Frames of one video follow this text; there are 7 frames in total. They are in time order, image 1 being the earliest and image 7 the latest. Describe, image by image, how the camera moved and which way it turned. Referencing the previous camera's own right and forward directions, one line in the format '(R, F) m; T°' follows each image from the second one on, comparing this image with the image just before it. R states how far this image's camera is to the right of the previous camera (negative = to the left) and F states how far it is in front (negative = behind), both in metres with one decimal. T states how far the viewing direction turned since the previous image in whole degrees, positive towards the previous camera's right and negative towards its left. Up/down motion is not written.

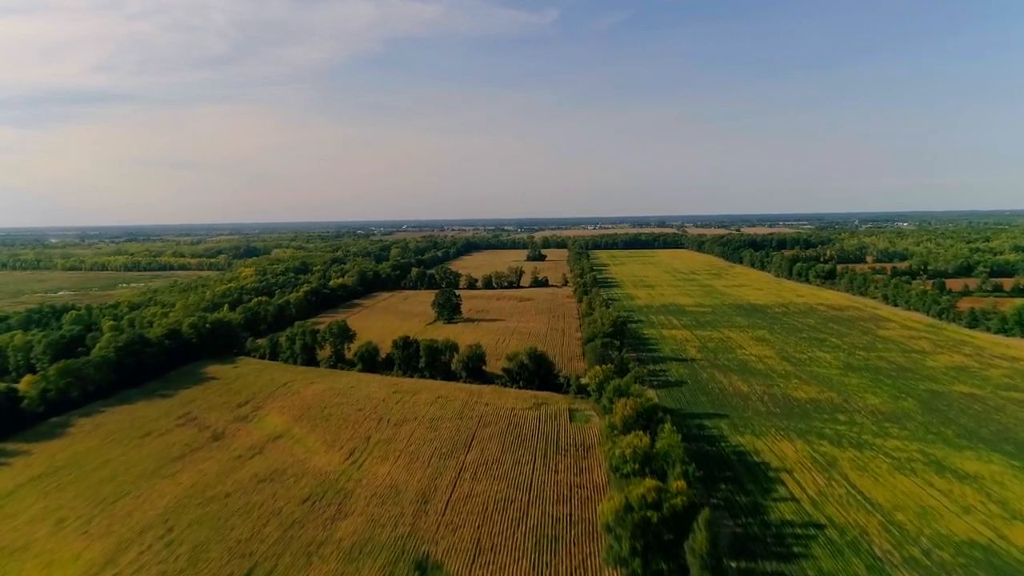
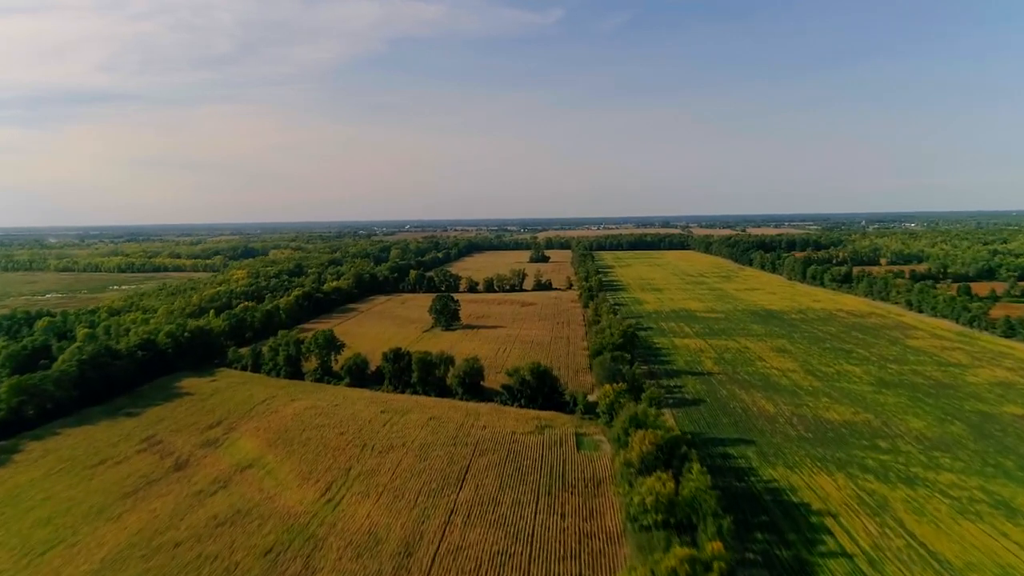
(+0.1, +3.7) m; 0°
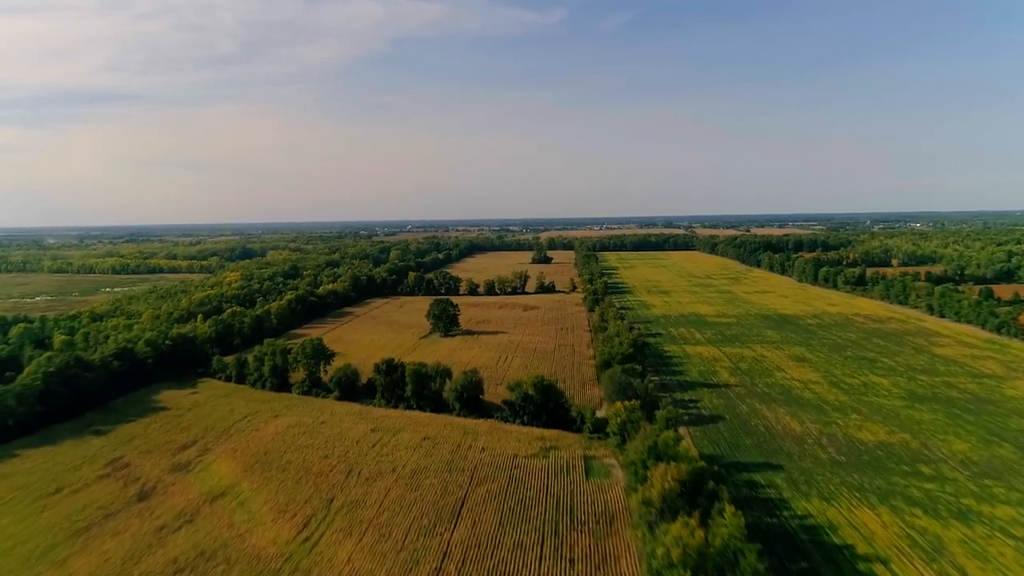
(0.0, +3.0) m; 0°
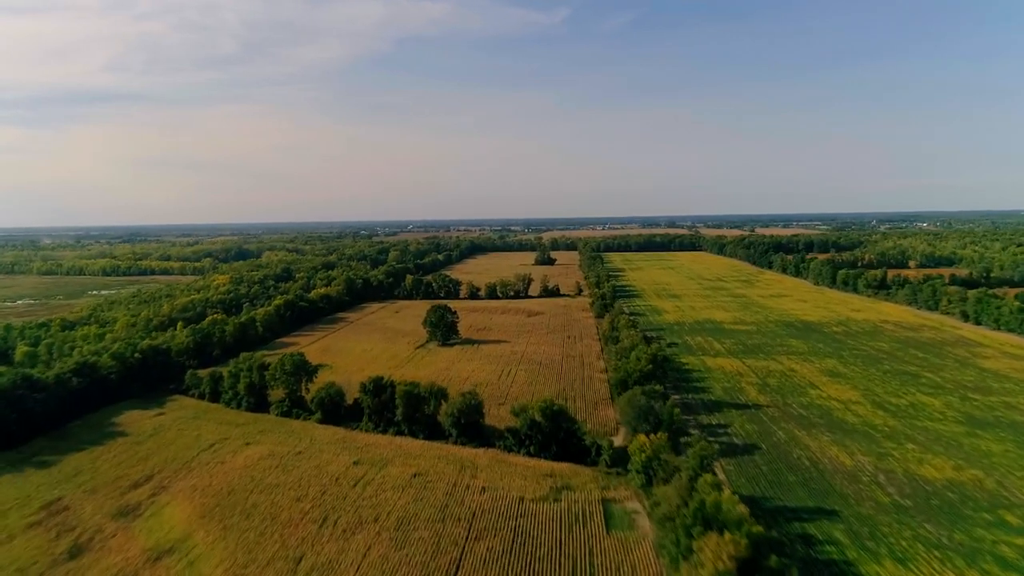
(-0.1, +4.3) m; 0°
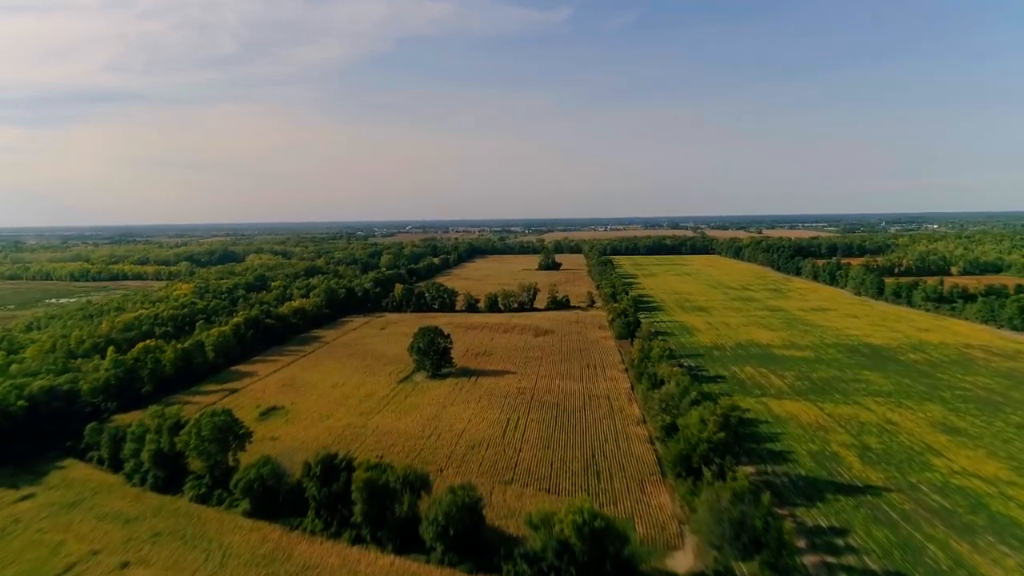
(-0.5, +10.5) m; 0°
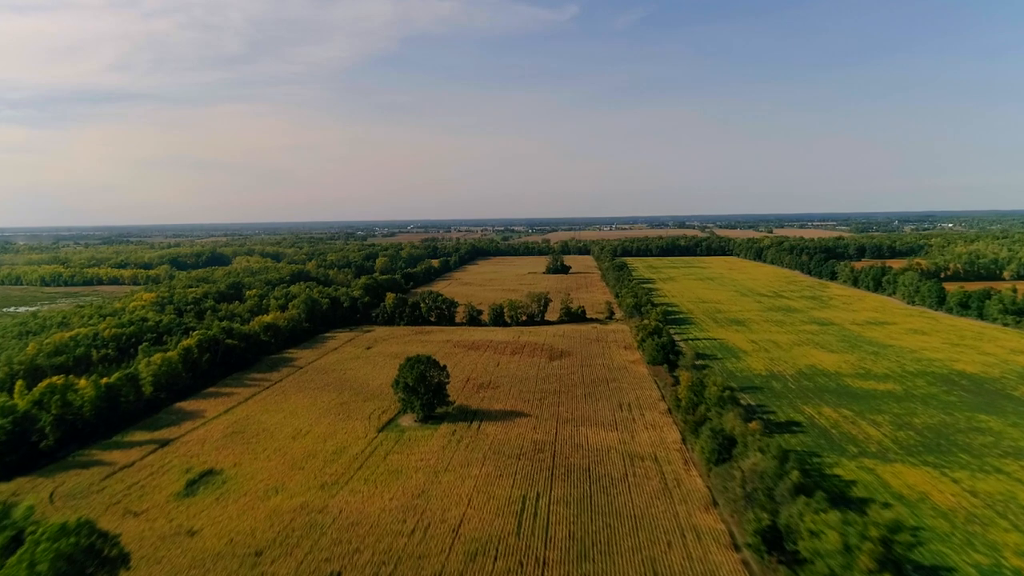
(-0.5, +9.7) m; 0°
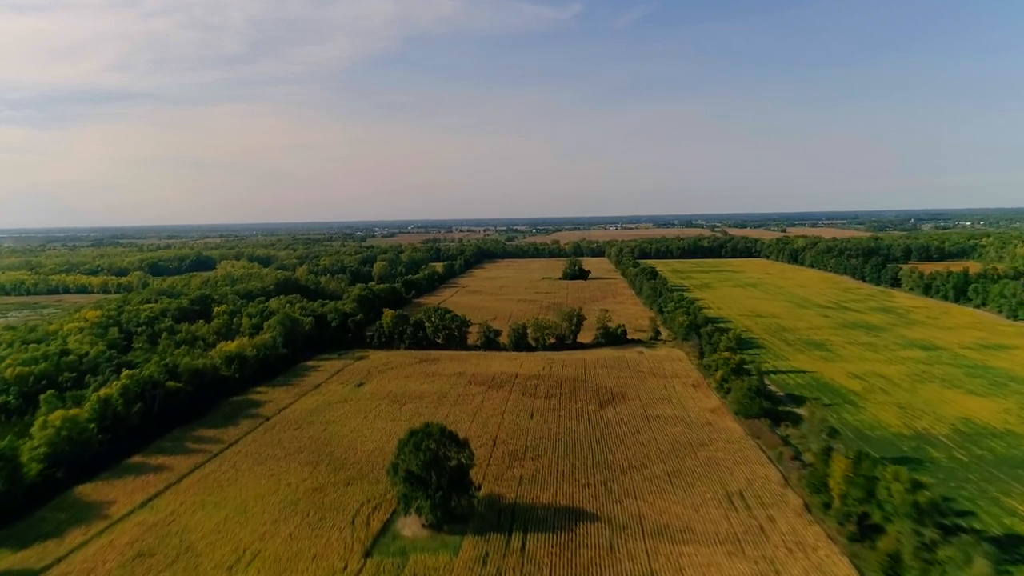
(-2.0, +12.2) m; 0°
